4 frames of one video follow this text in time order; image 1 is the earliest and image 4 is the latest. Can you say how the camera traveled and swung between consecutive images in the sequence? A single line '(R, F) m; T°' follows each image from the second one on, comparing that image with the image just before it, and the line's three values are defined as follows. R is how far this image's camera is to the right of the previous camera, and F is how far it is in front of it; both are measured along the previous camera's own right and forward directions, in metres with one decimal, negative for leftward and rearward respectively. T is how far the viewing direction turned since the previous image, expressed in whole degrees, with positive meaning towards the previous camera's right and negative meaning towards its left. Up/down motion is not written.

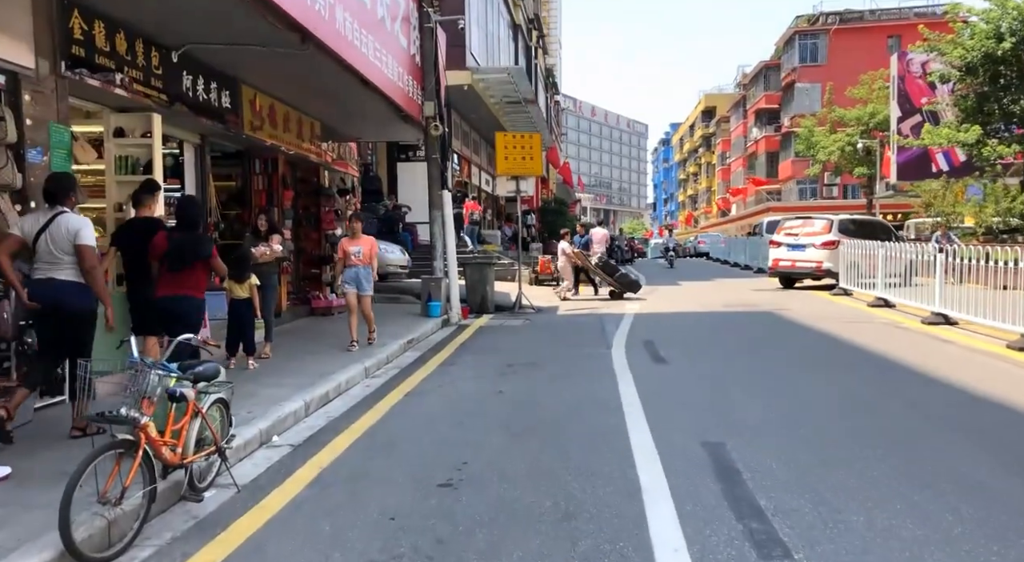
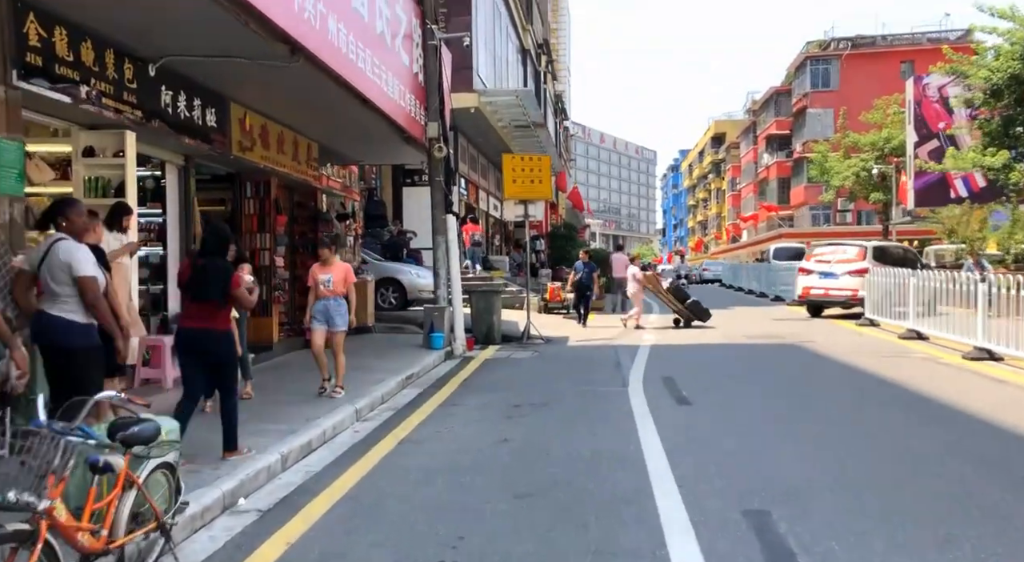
(0.0, +0.9) m; 0°
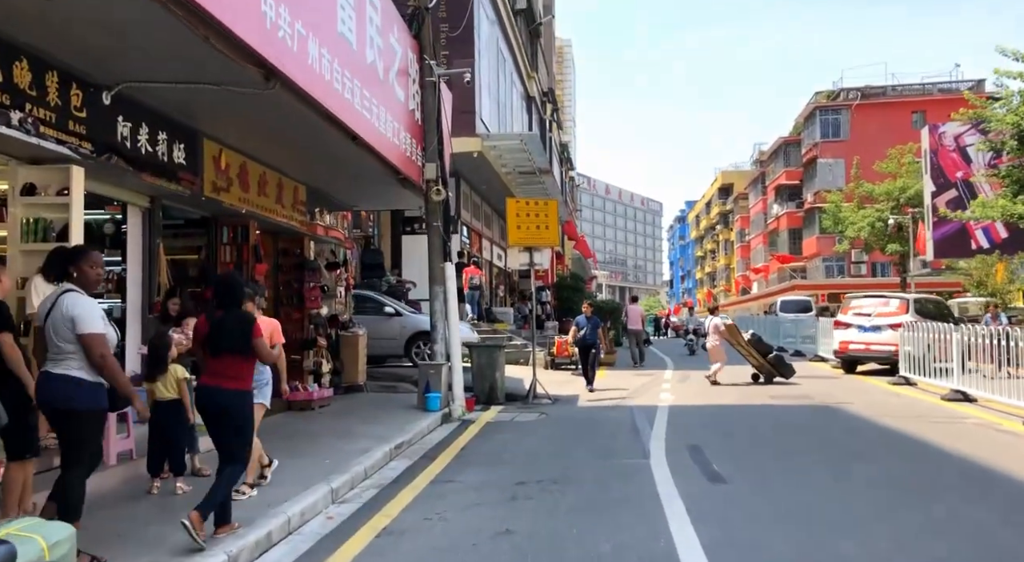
(0.0, +1.3) m; 0°
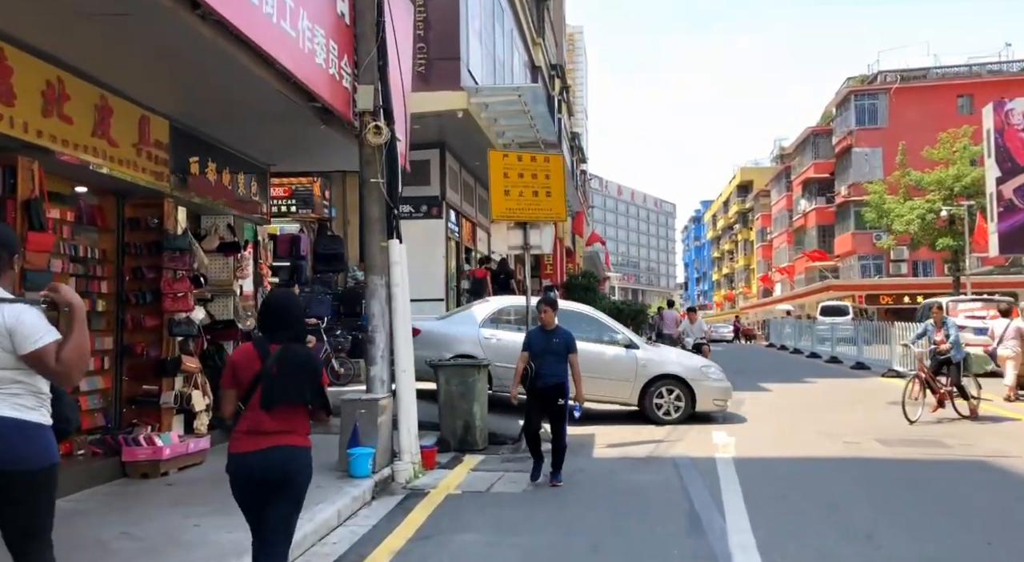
(+0.3, +5.2) m; -1°
